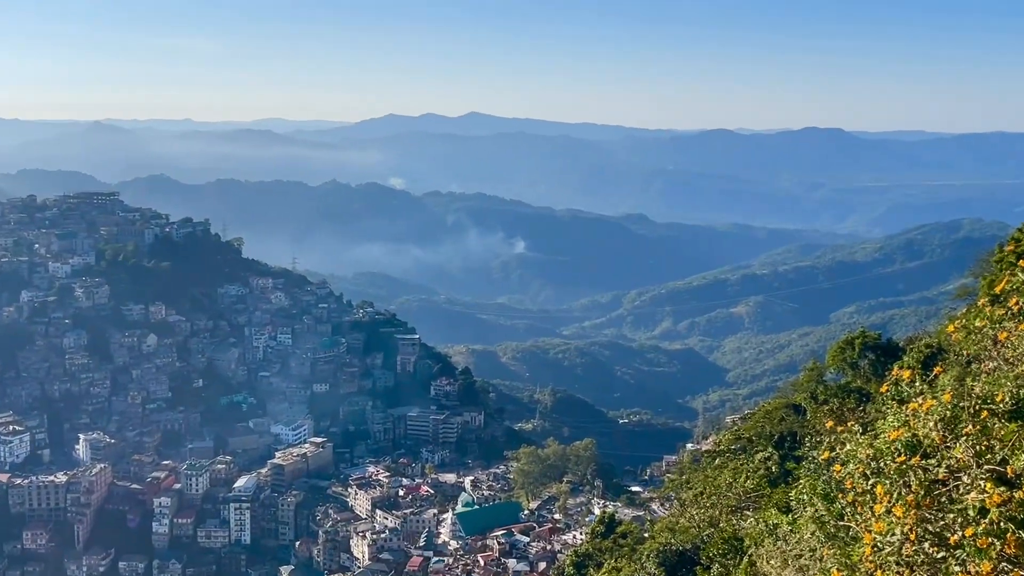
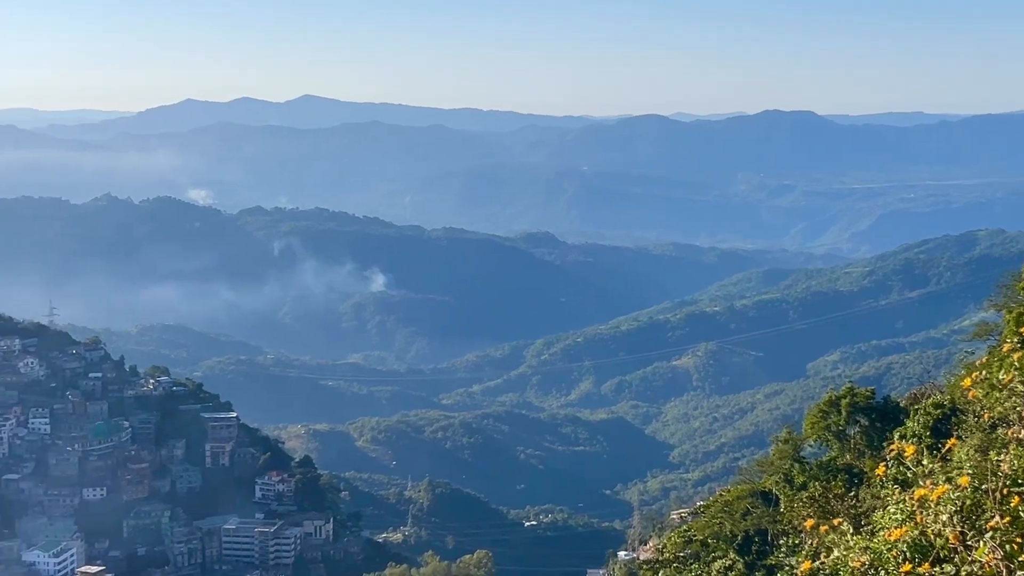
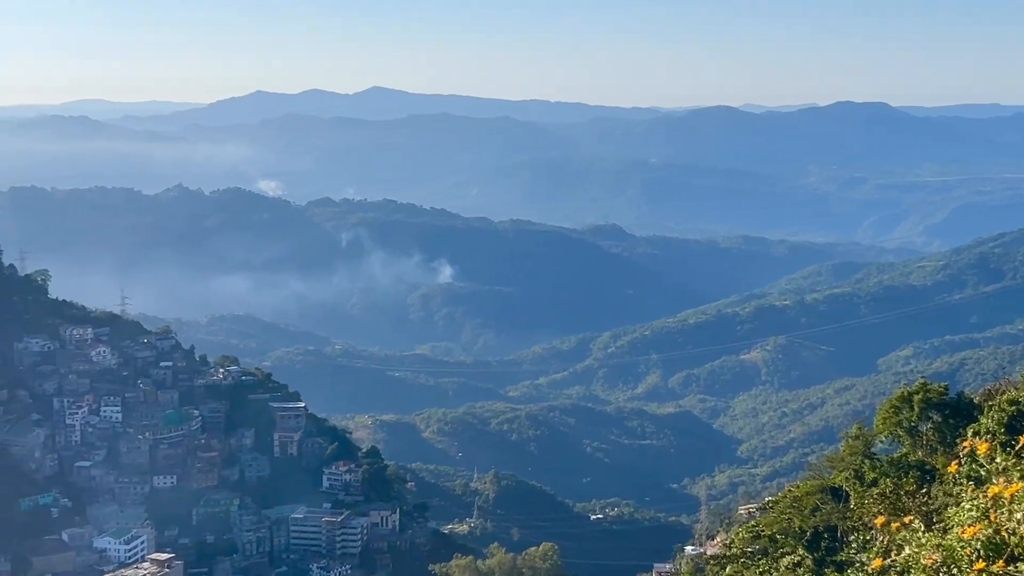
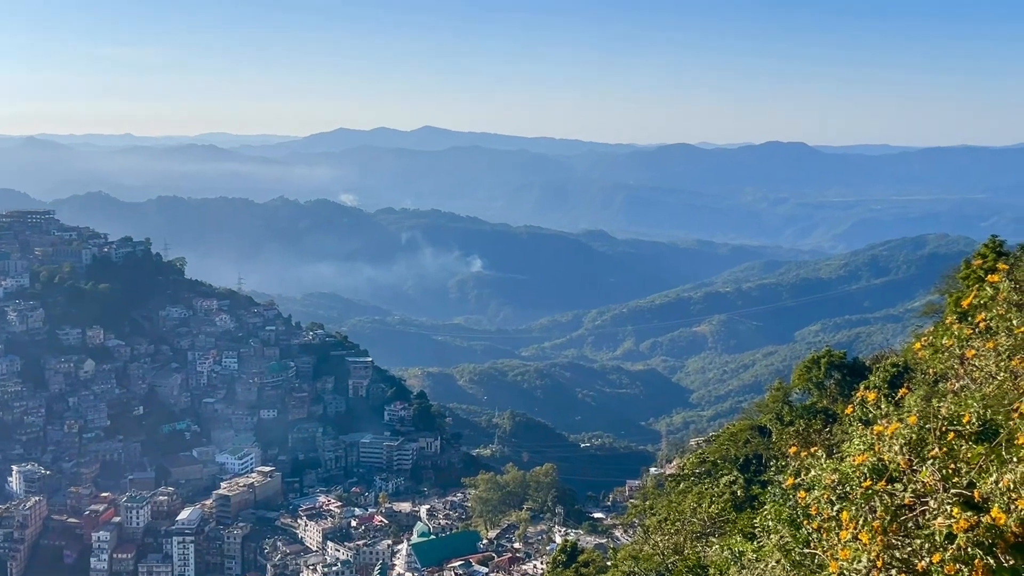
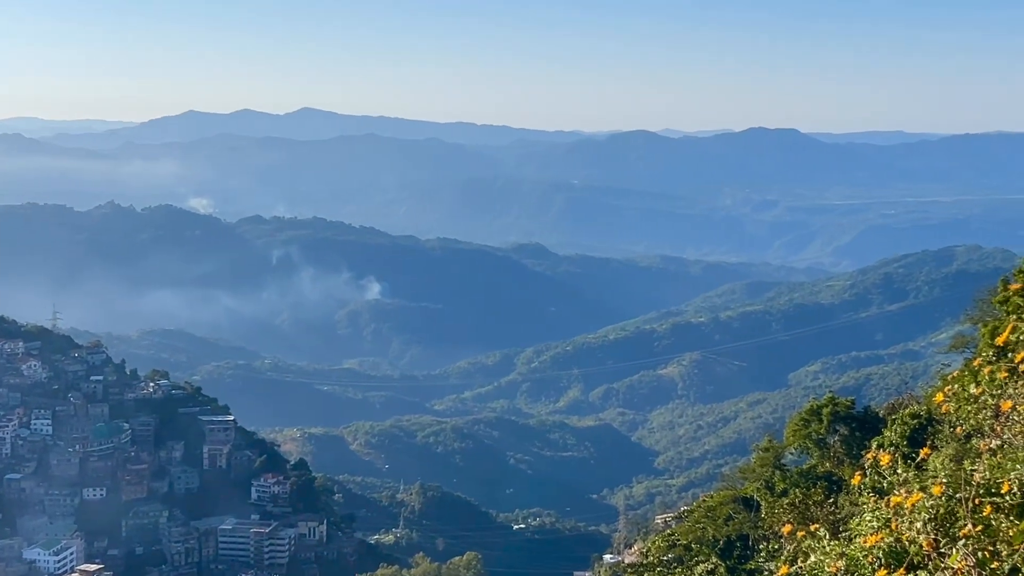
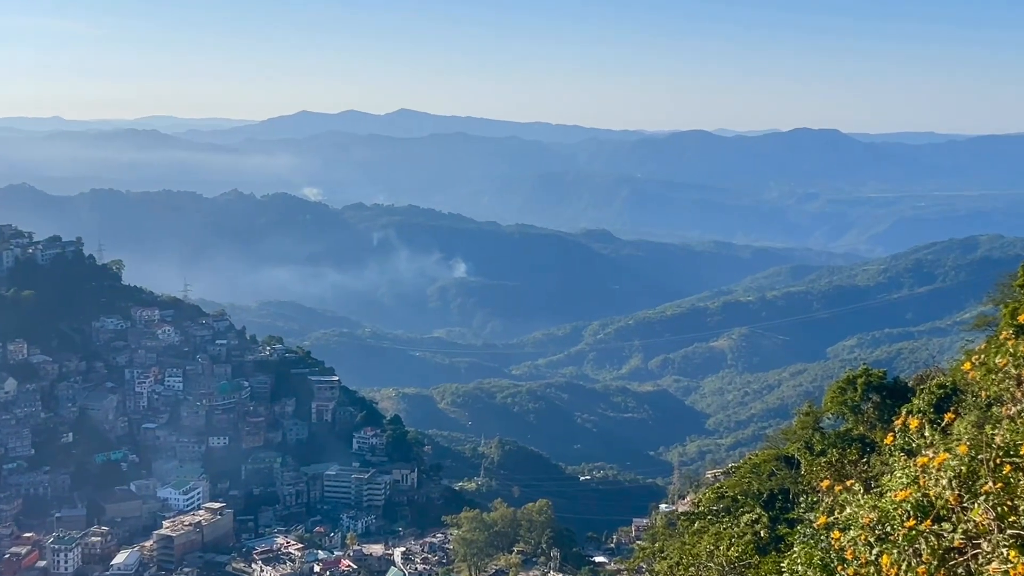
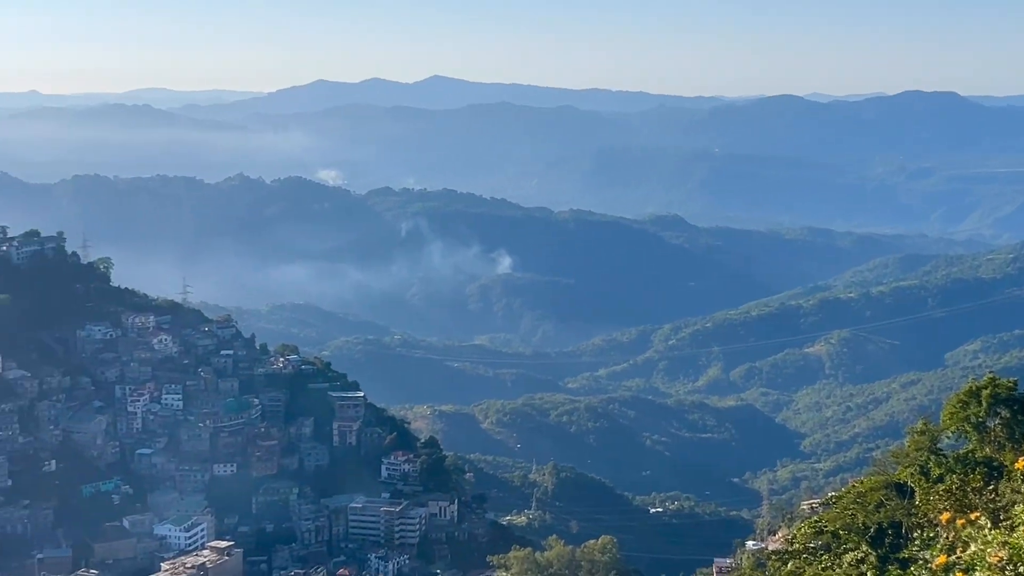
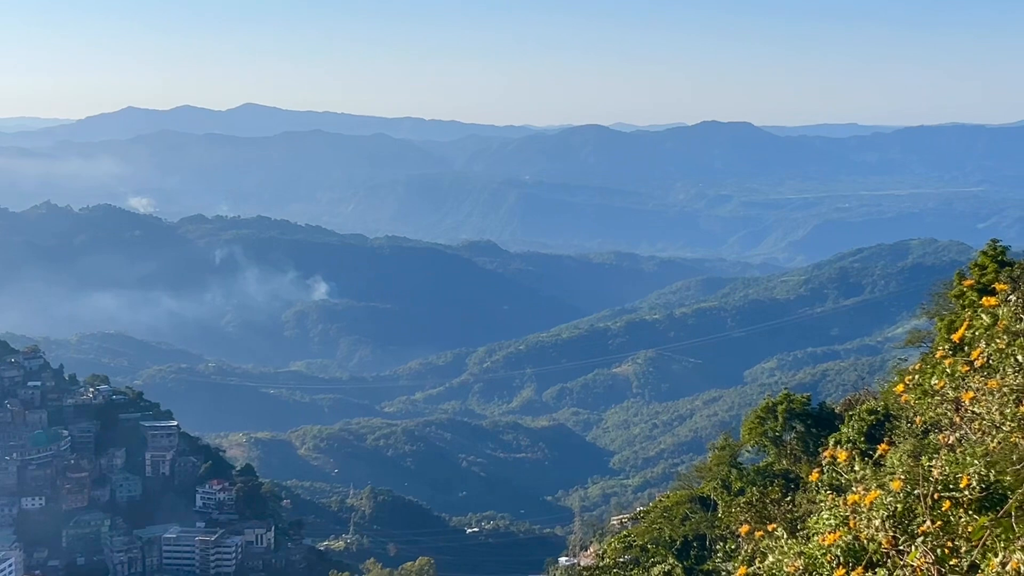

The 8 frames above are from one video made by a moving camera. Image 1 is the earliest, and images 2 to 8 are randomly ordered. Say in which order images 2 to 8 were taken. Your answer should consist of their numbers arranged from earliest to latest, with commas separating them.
4, 6, 5, 8, 2, 3, 7
